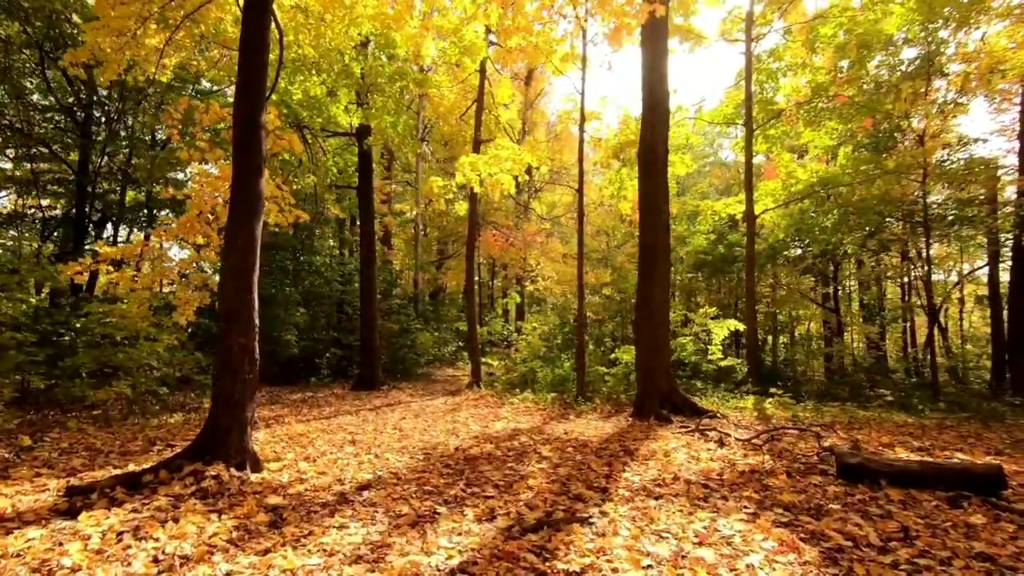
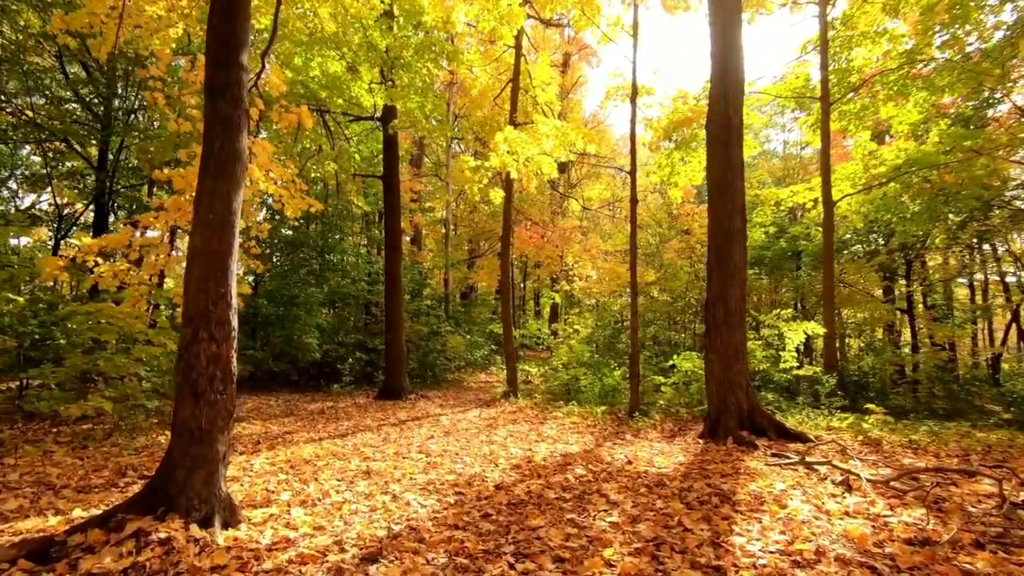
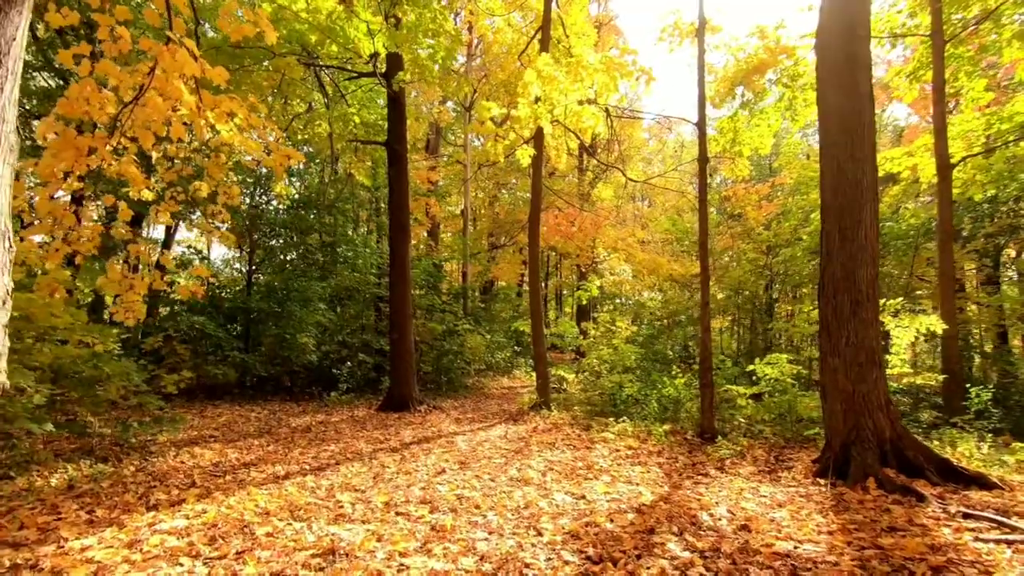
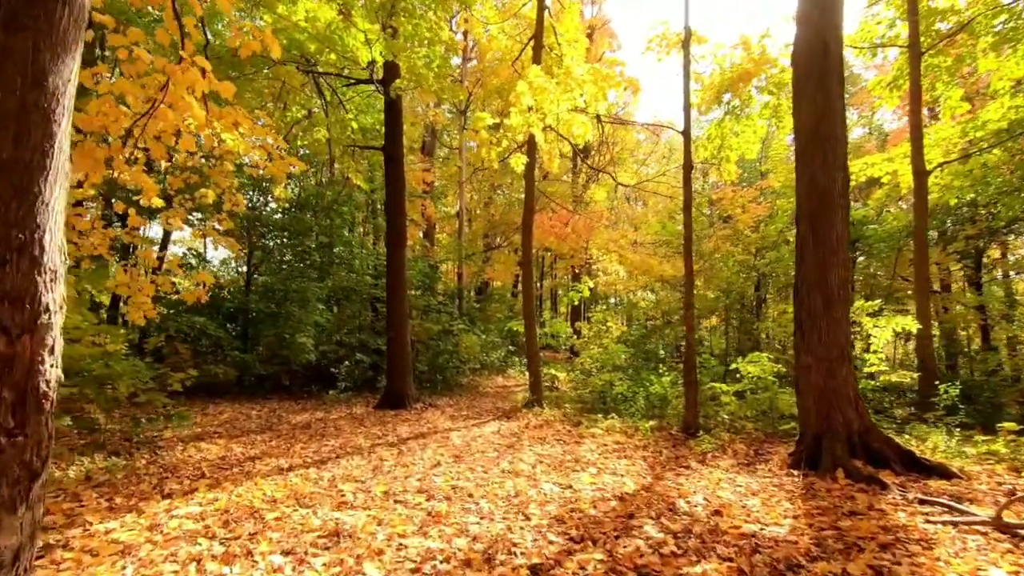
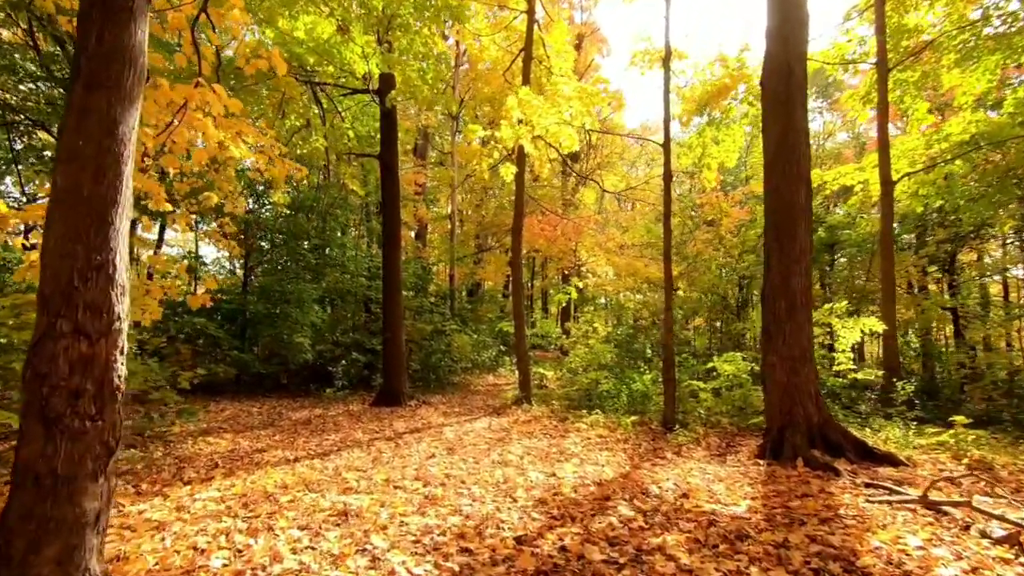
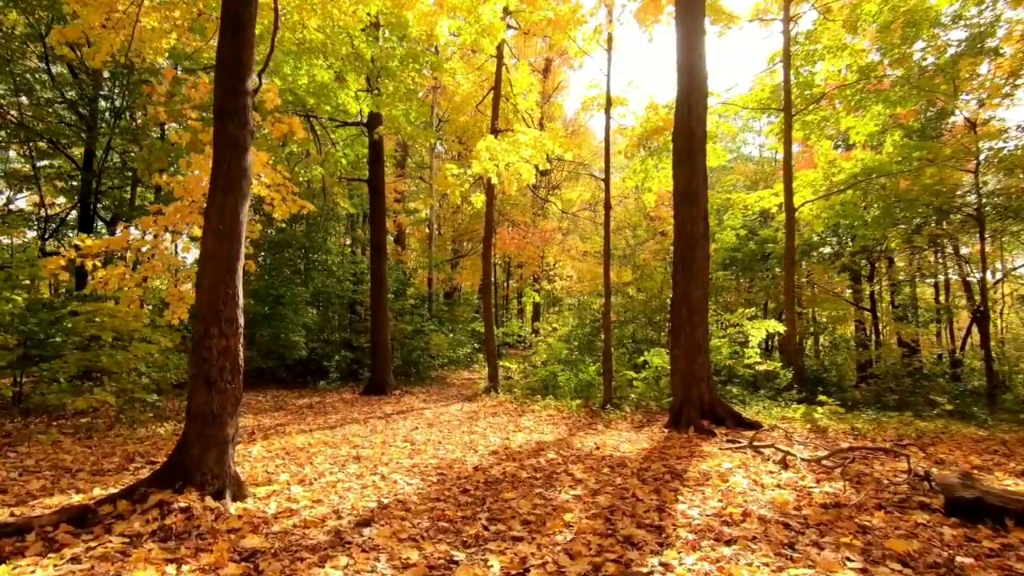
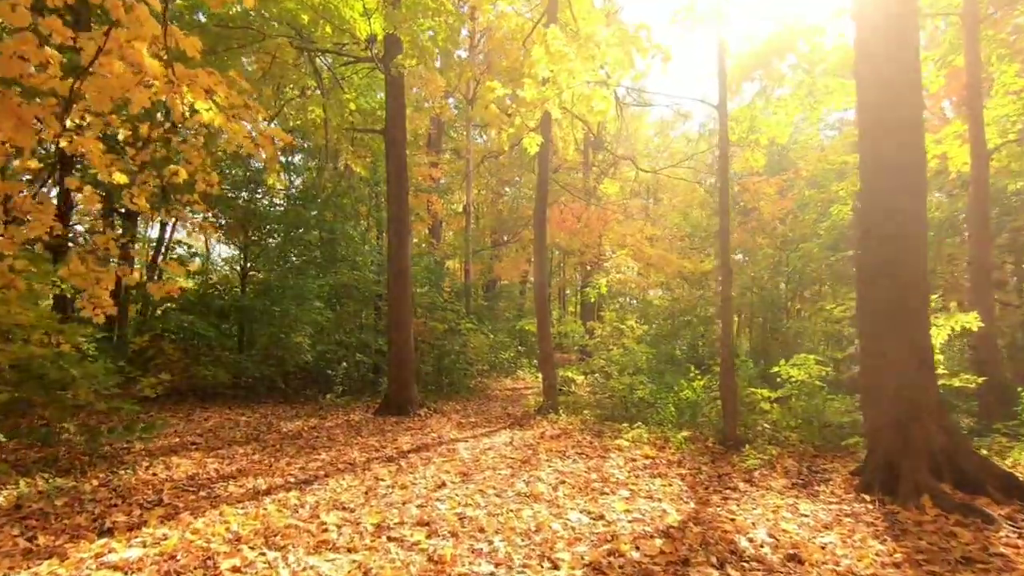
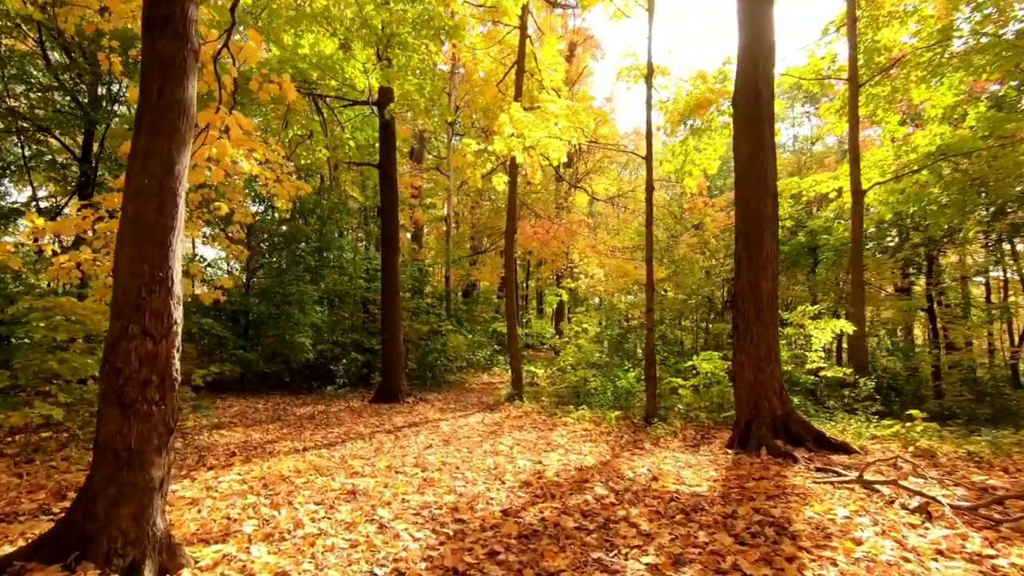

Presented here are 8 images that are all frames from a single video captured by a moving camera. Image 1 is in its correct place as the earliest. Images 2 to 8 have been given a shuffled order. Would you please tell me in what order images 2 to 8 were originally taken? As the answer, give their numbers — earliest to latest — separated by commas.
6, 2, 8, 5, 4, 3, 7
